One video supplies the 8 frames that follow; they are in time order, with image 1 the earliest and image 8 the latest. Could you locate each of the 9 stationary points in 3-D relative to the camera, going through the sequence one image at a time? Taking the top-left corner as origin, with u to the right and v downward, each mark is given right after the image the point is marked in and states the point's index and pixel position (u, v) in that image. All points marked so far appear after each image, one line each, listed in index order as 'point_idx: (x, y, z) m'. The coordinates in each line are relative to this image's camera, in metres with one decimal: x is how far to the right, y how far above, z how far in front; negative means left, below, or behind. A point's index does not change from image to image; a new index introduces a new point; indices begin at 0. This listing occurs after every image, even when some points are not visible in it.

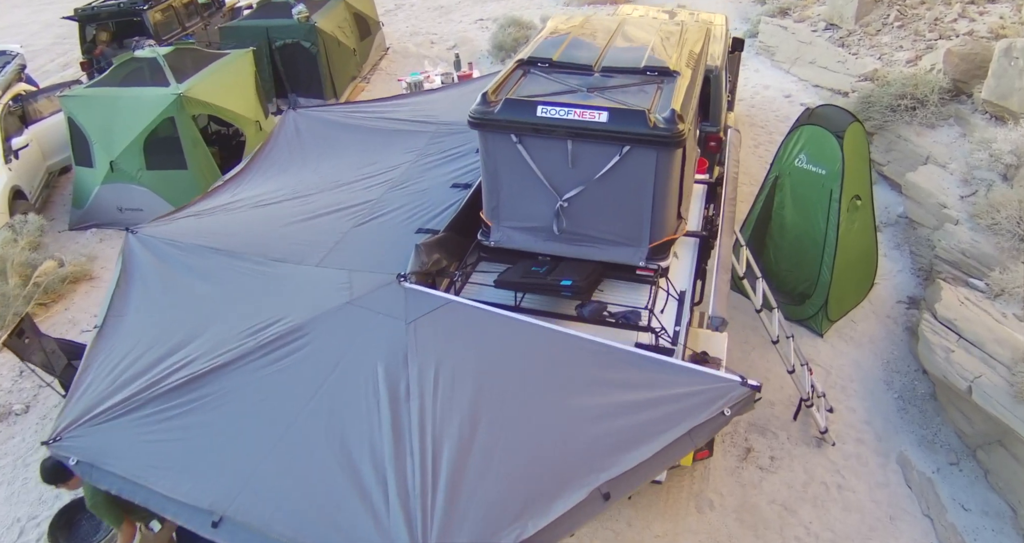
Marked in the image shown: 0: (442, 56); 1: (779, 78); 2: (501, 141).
0: (-1.2, +3.7, +11.3) m
1: (+4.1, +3.0, +10.2) m
2: (-0.1, +0.7, +3.5) m
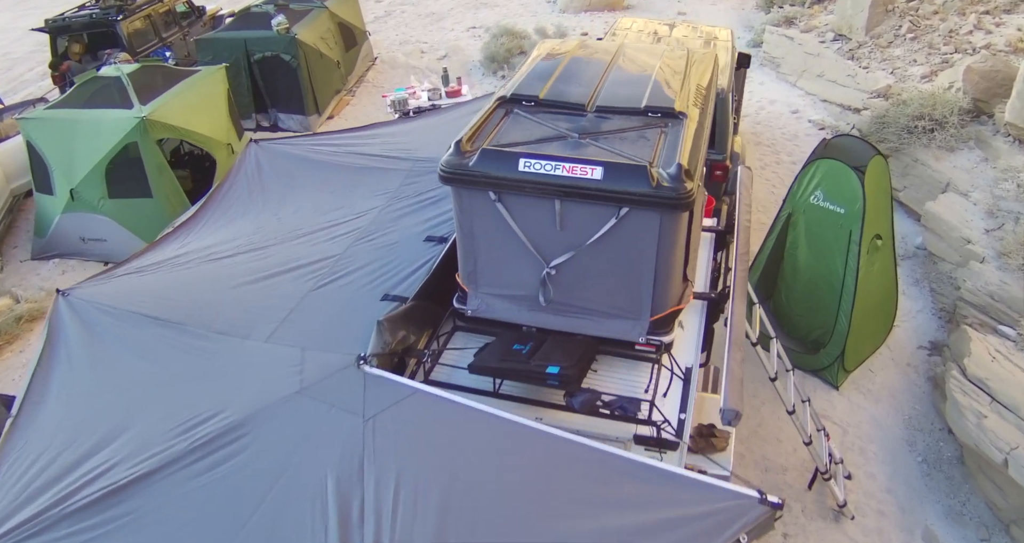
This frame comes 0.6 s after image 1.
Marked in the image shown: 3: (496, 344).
0: (-1.3, +3.4, +10.8) m
1: (+4.0, +2.6, +9.7) m
2: (-0.2, +0.3, +3.0) m
3: (-0.1, -0.3, +3.1) m
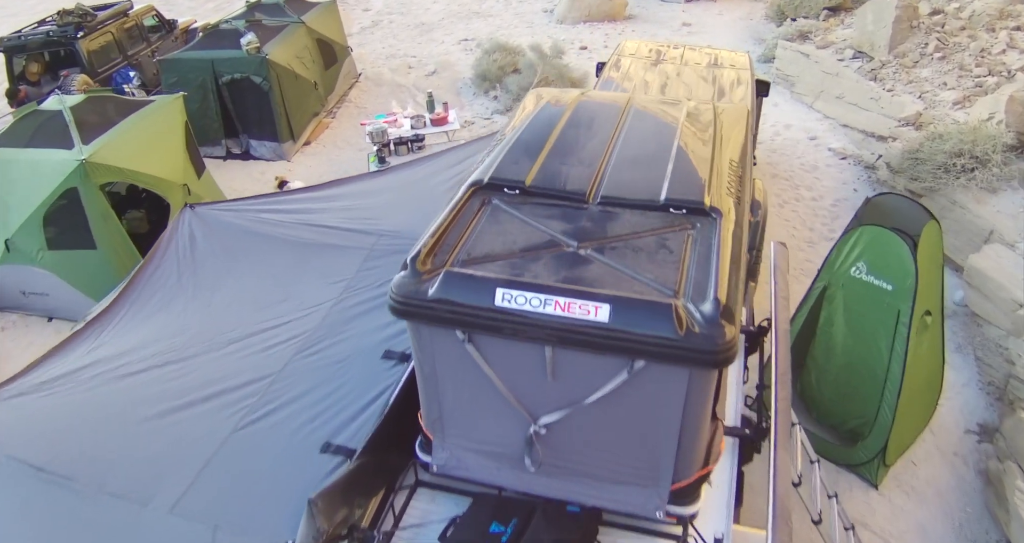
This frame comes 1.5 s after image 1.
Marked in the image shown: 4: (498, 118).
0: (-1.4, +2.9, +10.0) m
1: (+3.9, +2.1, +8.9) m
2: (-0.2, -0.2, +2.2) m
3: (-0.2, -0.9, +2.3) m
4: (-0.2, +2.1, +8.7) m
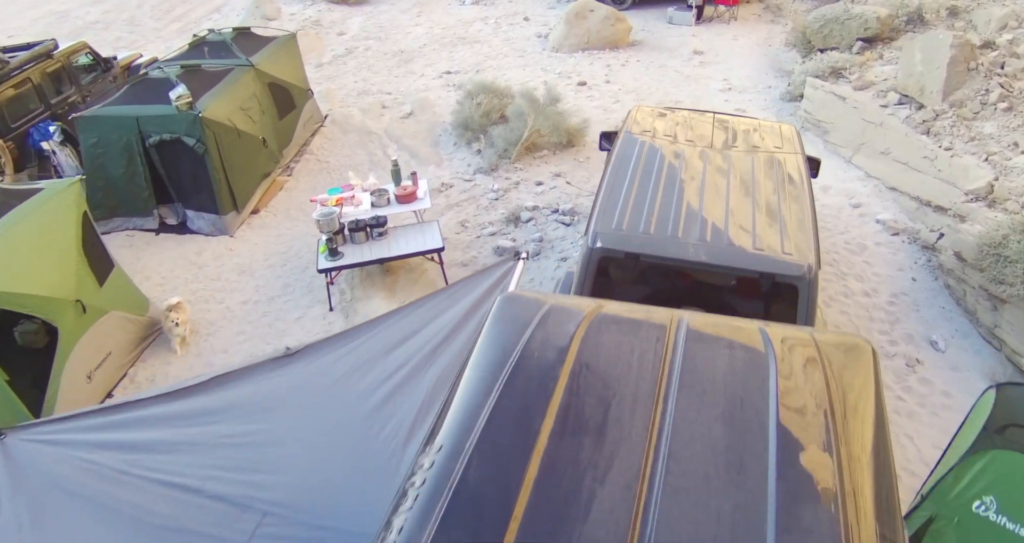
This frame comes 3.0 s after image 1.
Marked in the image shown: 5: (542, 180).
0: (-1.6, +1.9, +8.7) m
1: (+3.8, +1.1, +7.6) m
2: (-0.4, -1.3, +0.9) m
3: (-0.3, -2.0, +1.0) m
4: (-0.4, +1.0, +7.4) m
5: (+0.3, +1.0, +7.3) m
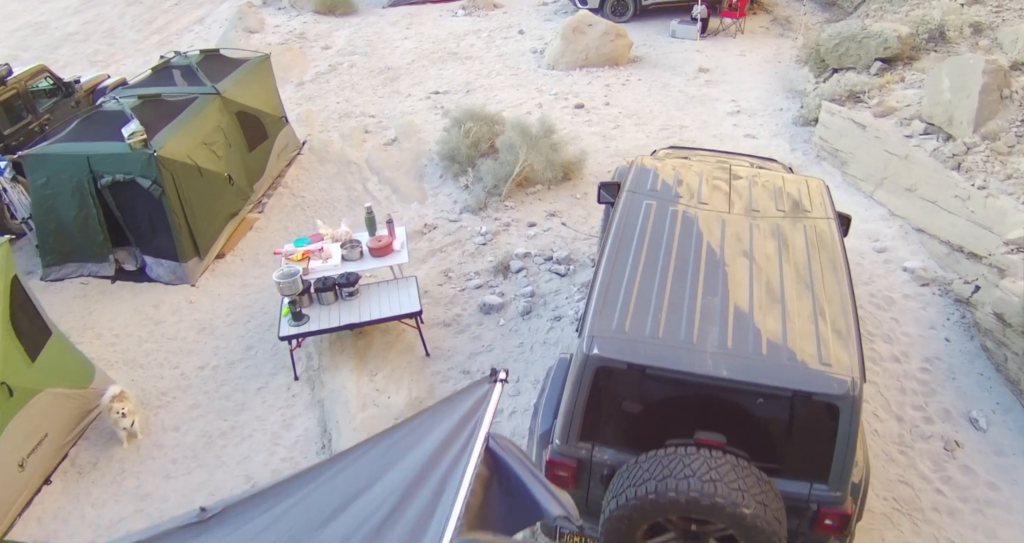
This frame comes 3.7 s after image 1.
0: (-1.7, +1.4, +8.0) m
1: (+3.7, +0.6, +7.0) m
2: (-0.5, -1.8, +0.3) m
3: (-0.4, -2.5, +0.4) m
4: (-0.5, +0.5, +6.7) m
5: (+0.2, +0.5, +6.6) m
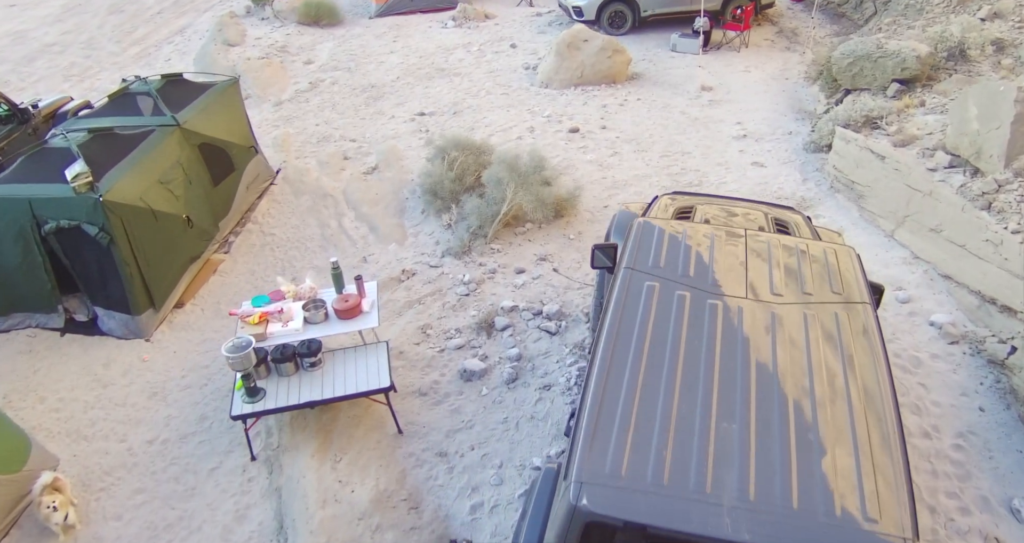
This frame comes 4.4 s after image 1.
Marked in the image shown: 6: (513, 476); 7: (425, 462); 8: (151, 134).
0: (-1.8, +0.9, +7.4) m
1: (+3.5, +0.2, +6.4) m
2: (-0.6, -2.3, -0.3) m
3: (-0.5, -3.0, -0.2) m
4: (-0.6, +0.1, +6.1) m
5: (+0.1, 0.0, +6.0) m
6: (0.0, -1.4, +4.3) m
7: (-0.6, -1.3, +4.5) m
8: (-3.5, +1.3, +6.3) m
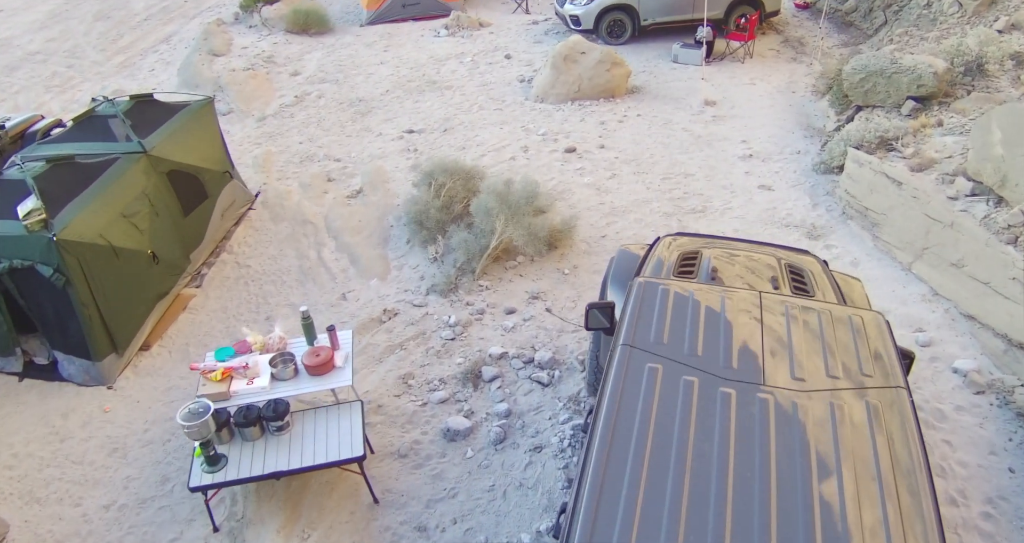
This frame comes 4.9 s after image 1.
0: (-1.9, +0.5, +7.0) m
1: (+3.5, -0.2, +5.9) m
2: (-0.7, -2.7, -0.7) m
3: (-0.6, -3.4, -0.6) m
4: (-0.7, -0.3, +5.7) m
5: (0.0, -0.3, +5.6) m
6: (-0.1, -1.7, +3.9) m
7: (-0.7, -1.7, +4.1) m
8: (-3.6, +1.0, +5.9) m
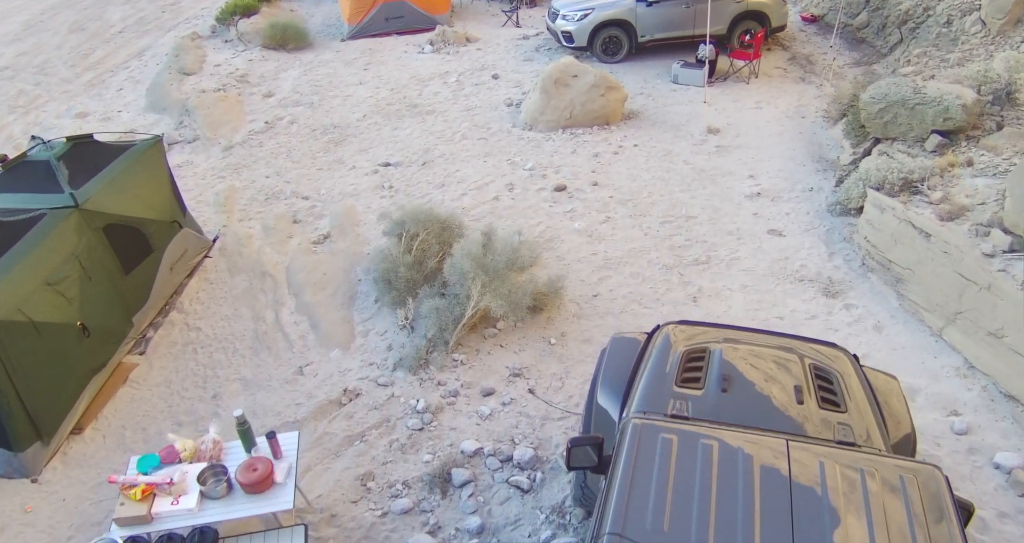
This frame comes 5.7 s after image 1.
0: (-2.1, 0.0, +6.3) m
1: (+3.3, -0.7, +5.2) m
2: (-0.8, -3.3, -1.4) m
3: (-0.7, -4.0, -1.3) m
4: (-0.8, -0.9, +5.0) m
5: (-0.1, -0.9, +4.9) m
6: (-0.2, -2.3, +3.2) m
7: (-0.8, -2.2, +3.4) m
8: (-3.8, +0.4, +5.2) m
